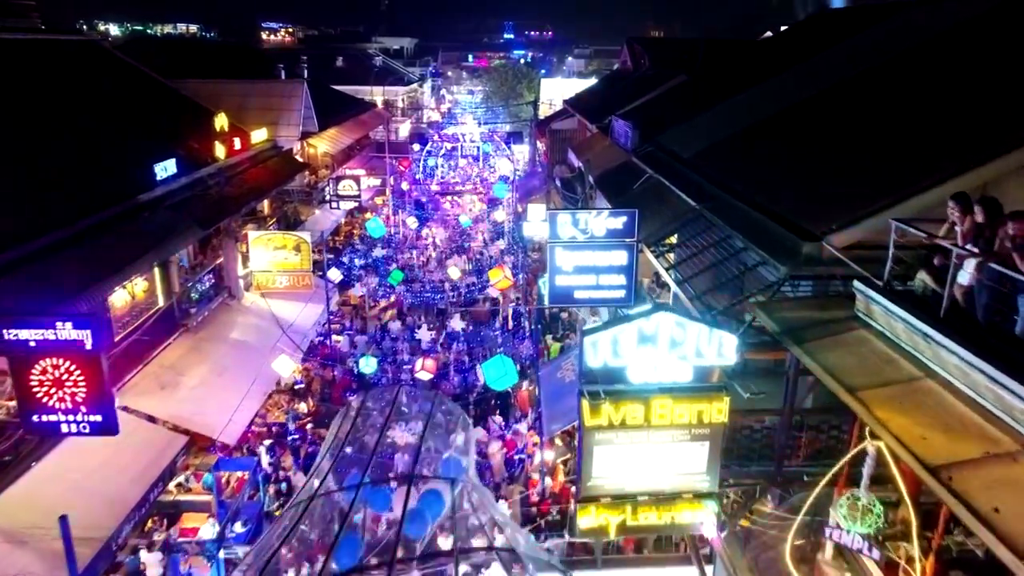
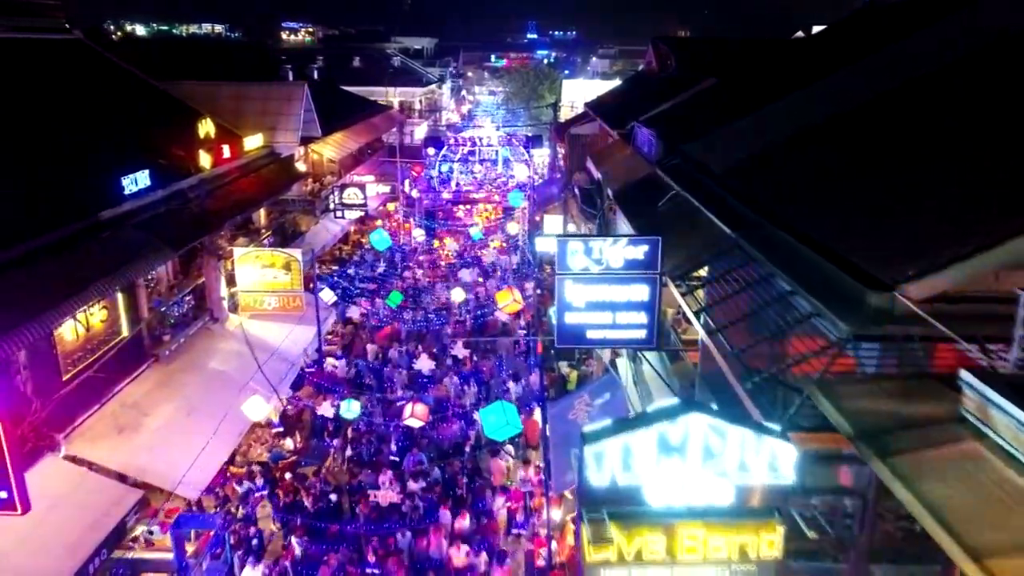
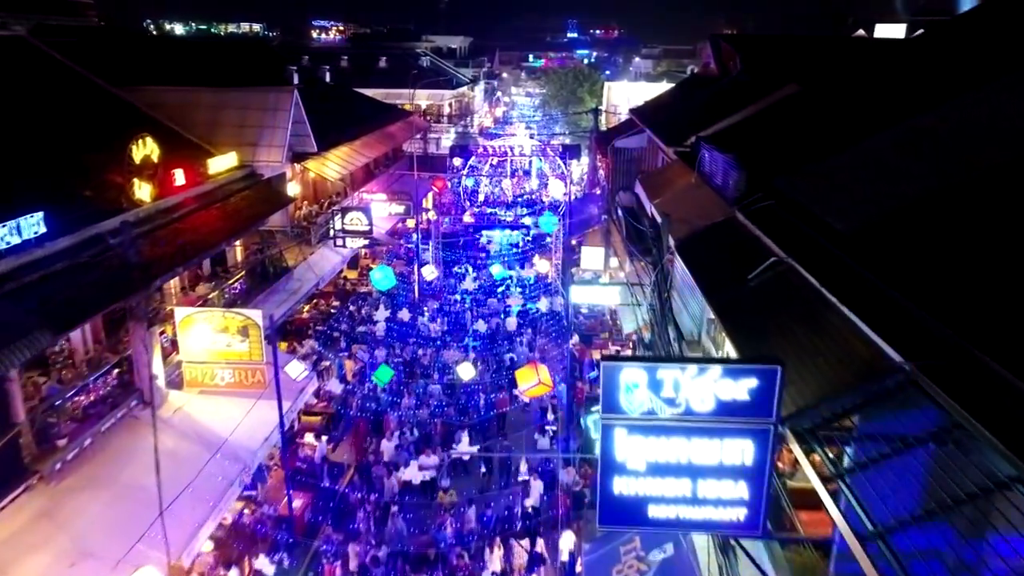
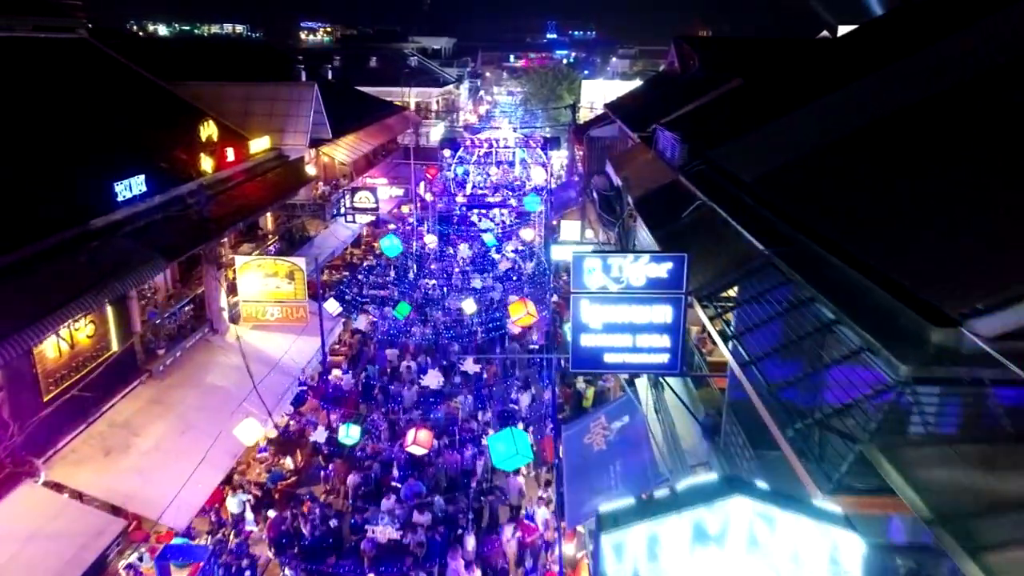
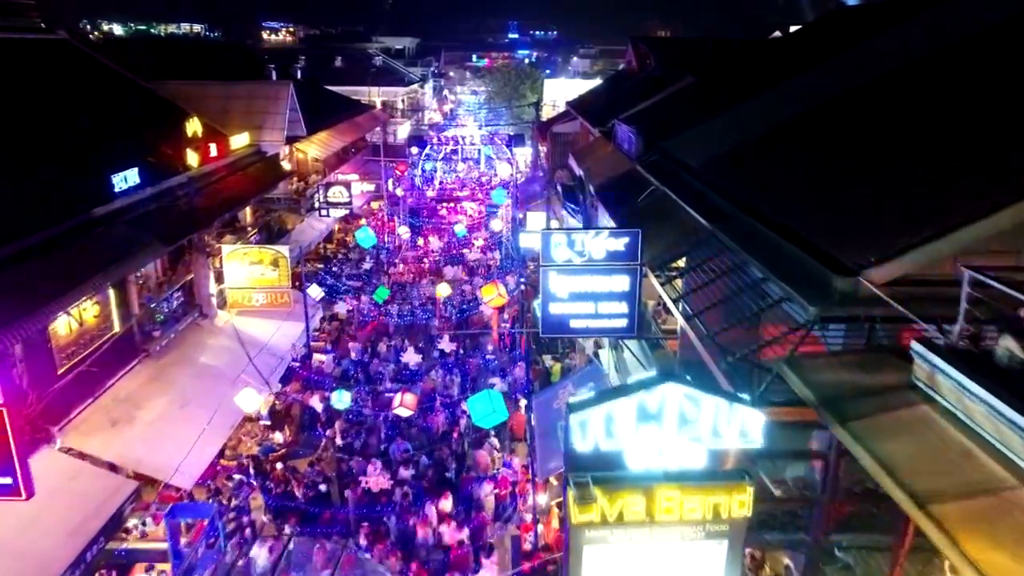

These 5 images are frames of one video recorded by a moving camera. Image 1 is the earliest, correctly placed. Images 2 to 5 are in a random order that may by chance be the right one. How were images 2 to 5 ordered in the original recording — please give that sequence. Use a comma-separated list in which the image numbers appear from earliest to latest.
5, 2, 4, 3
